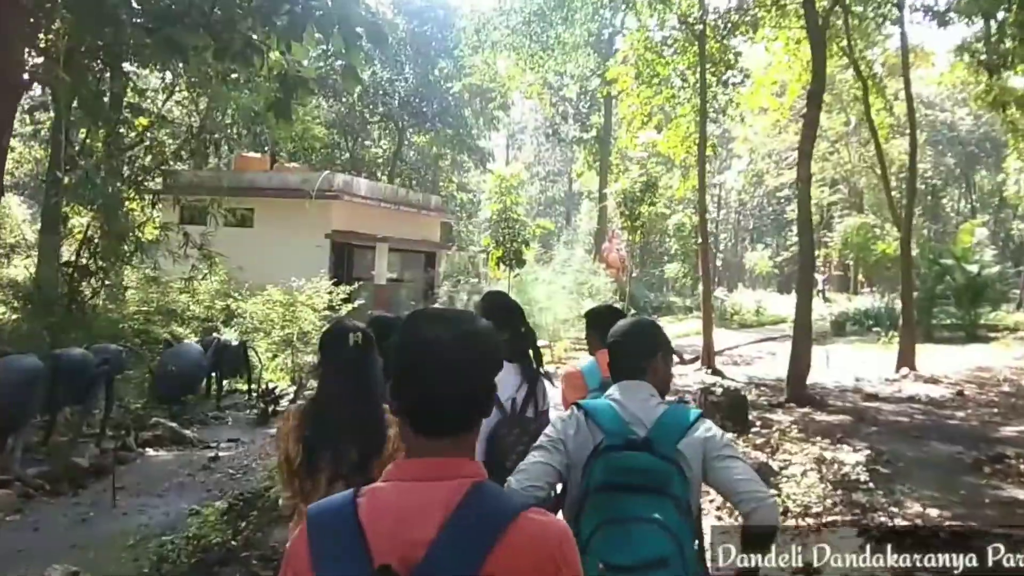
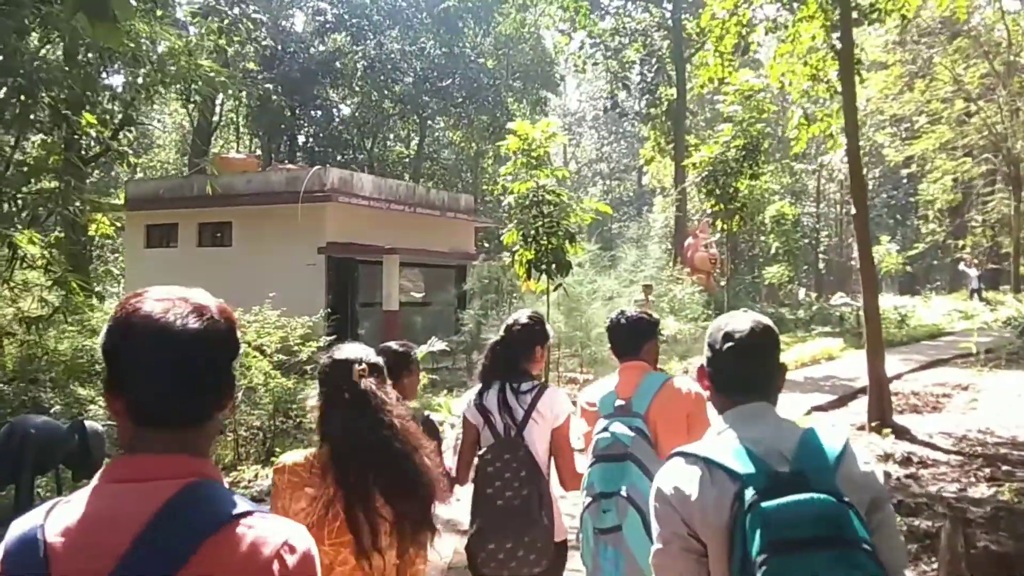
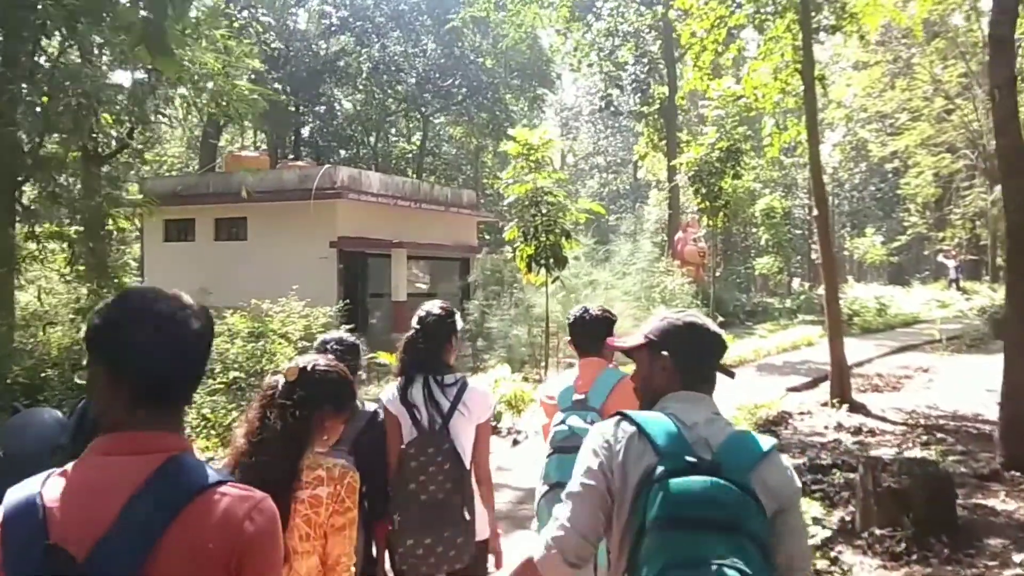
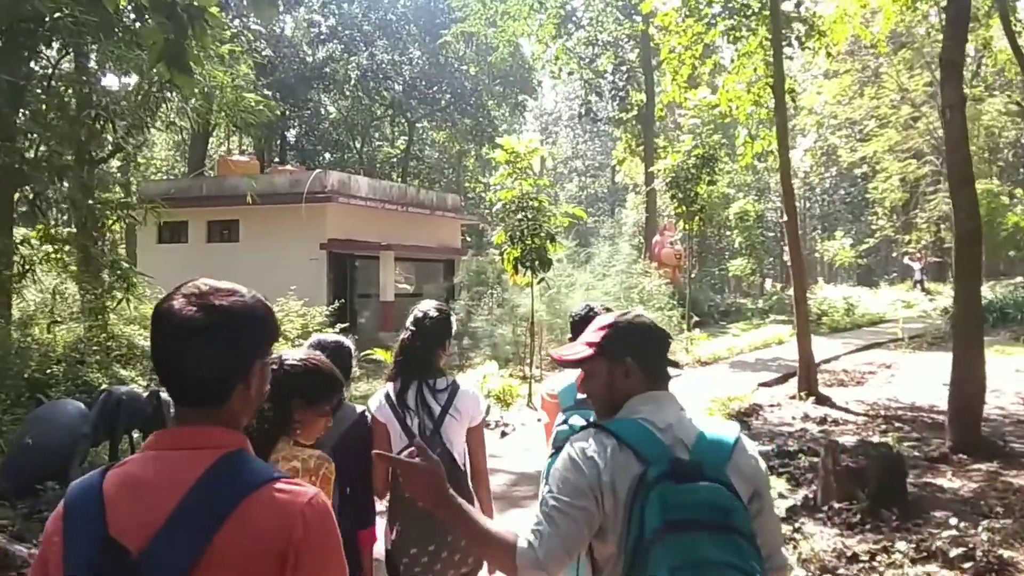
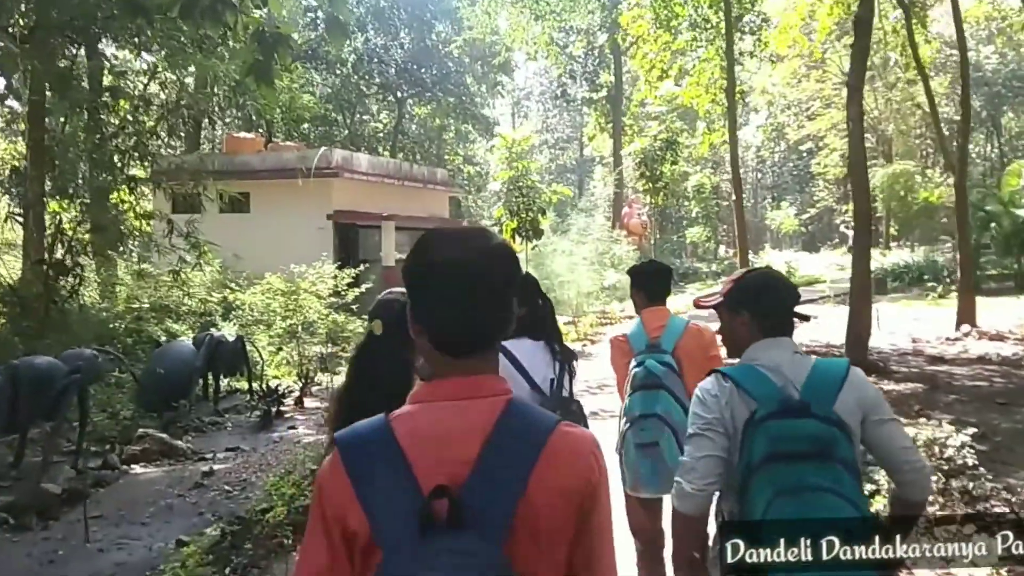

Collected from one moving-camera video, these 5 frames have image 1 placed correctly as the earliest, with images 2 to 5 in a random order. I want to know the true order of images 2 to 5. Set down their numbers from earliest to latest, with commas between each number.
5, 4, 3, 2
